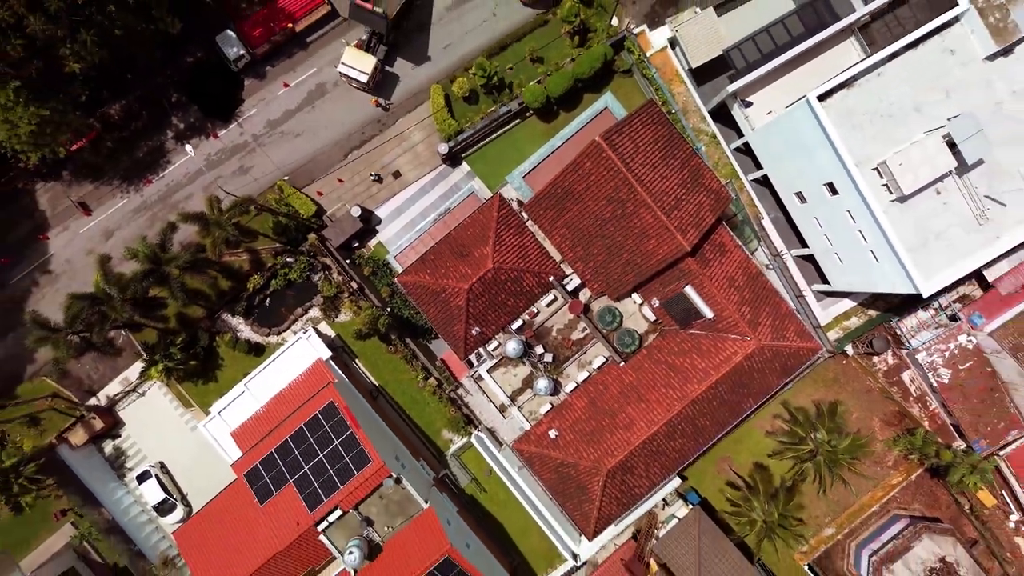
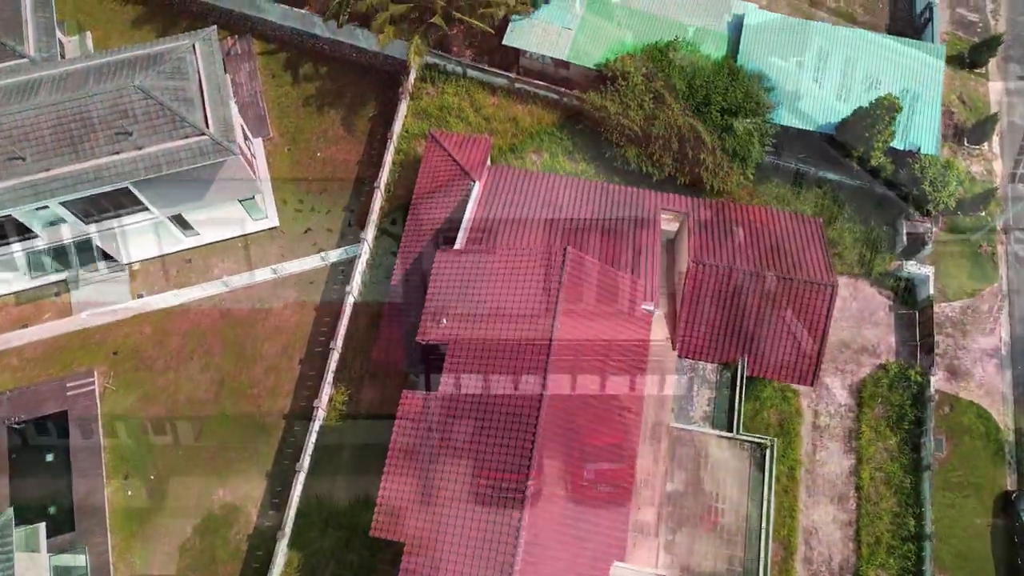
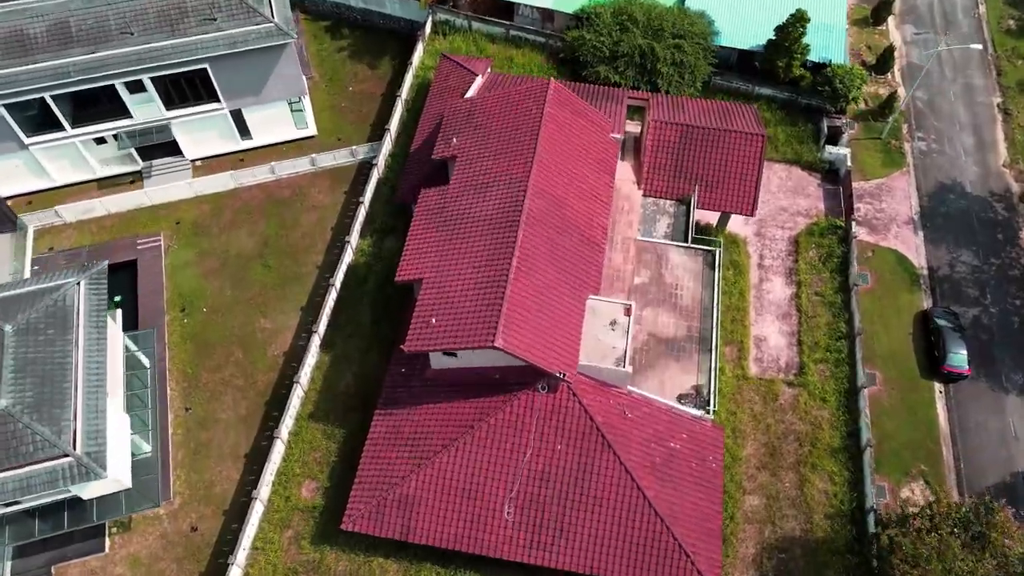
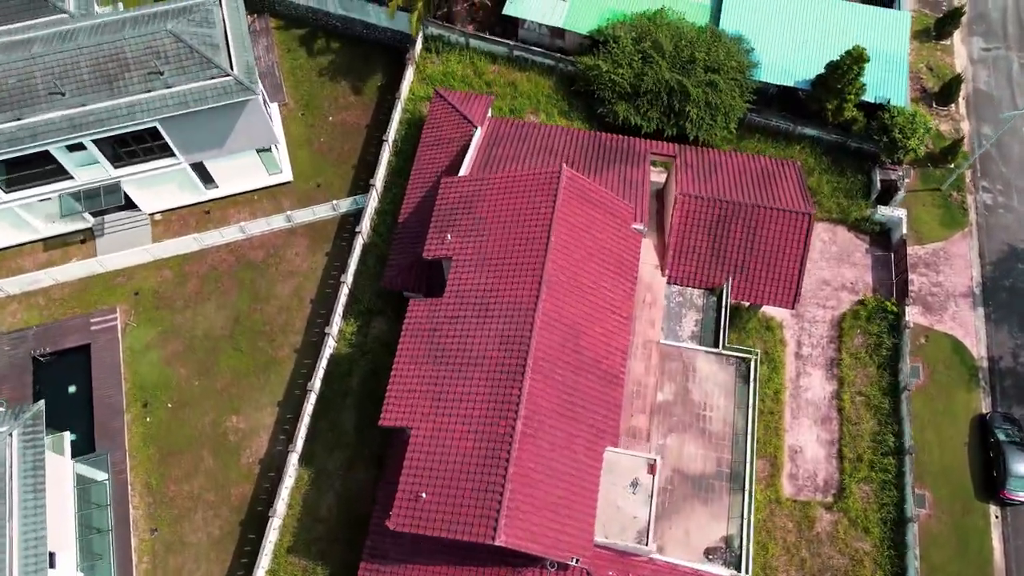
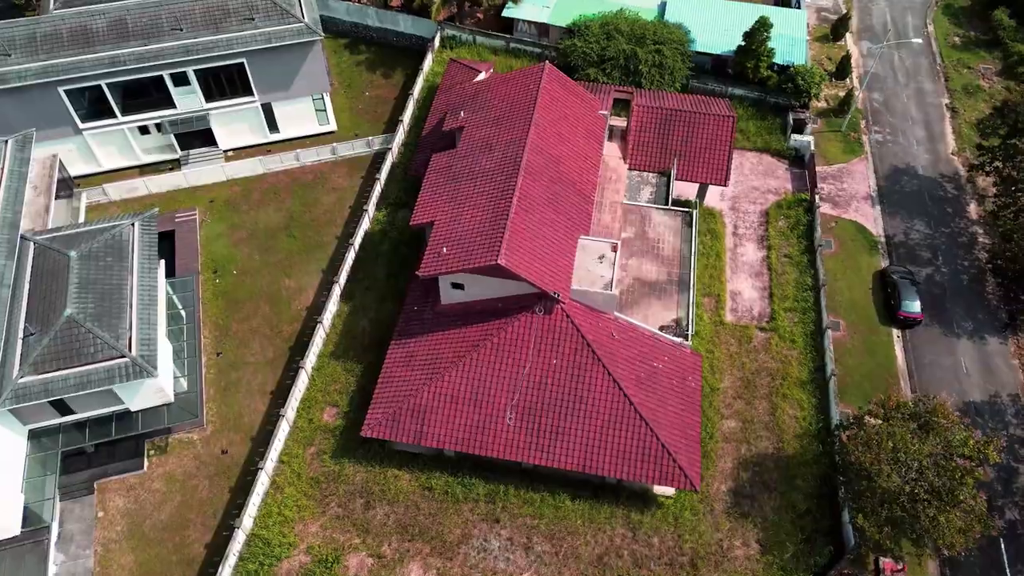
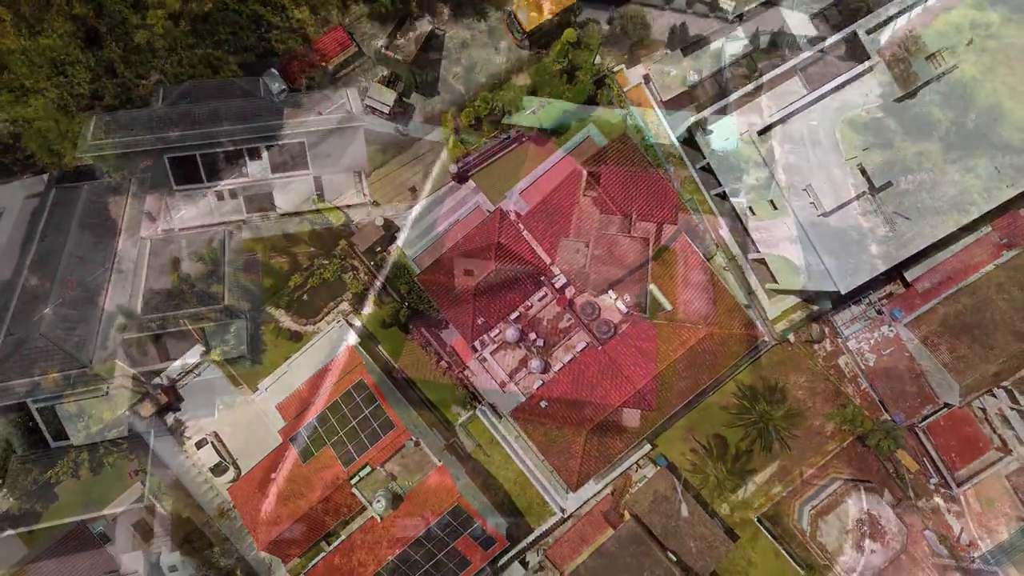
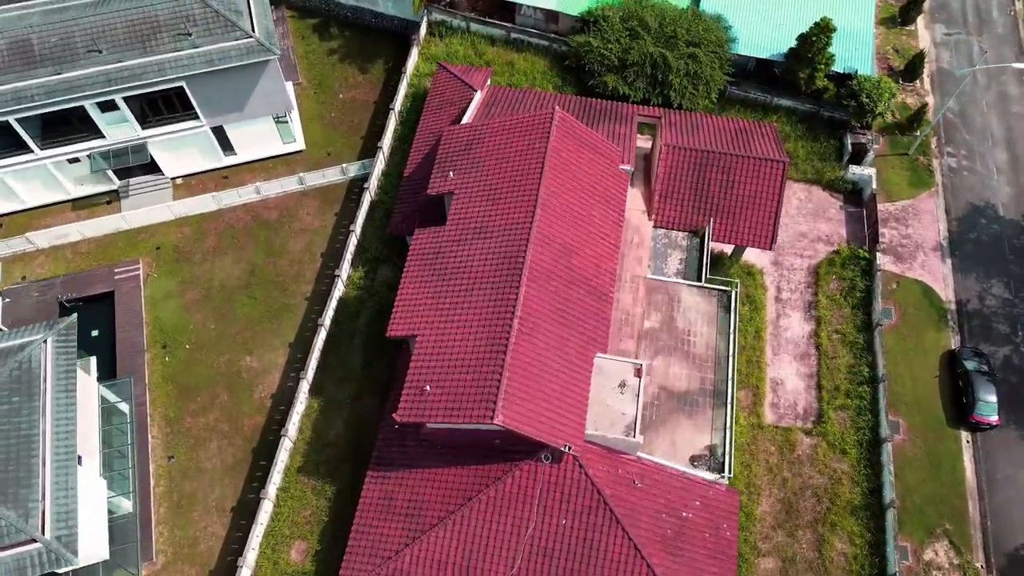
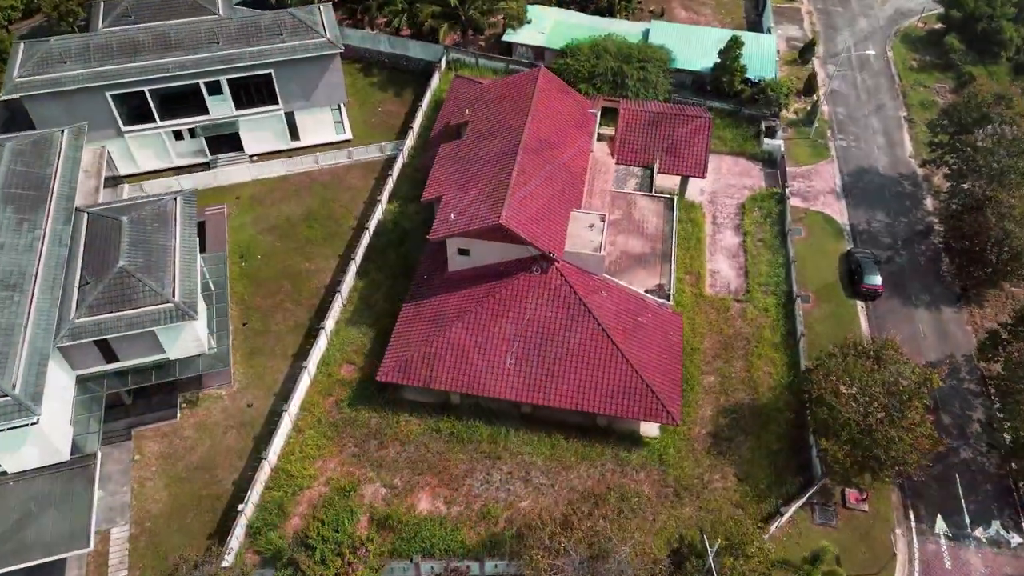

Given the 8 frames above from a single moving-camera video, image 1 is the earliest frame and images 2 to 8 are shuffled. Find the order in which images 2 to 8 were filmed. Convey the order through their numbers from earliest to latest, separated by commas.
6, 8, 5, 3, 7, 4, 2
